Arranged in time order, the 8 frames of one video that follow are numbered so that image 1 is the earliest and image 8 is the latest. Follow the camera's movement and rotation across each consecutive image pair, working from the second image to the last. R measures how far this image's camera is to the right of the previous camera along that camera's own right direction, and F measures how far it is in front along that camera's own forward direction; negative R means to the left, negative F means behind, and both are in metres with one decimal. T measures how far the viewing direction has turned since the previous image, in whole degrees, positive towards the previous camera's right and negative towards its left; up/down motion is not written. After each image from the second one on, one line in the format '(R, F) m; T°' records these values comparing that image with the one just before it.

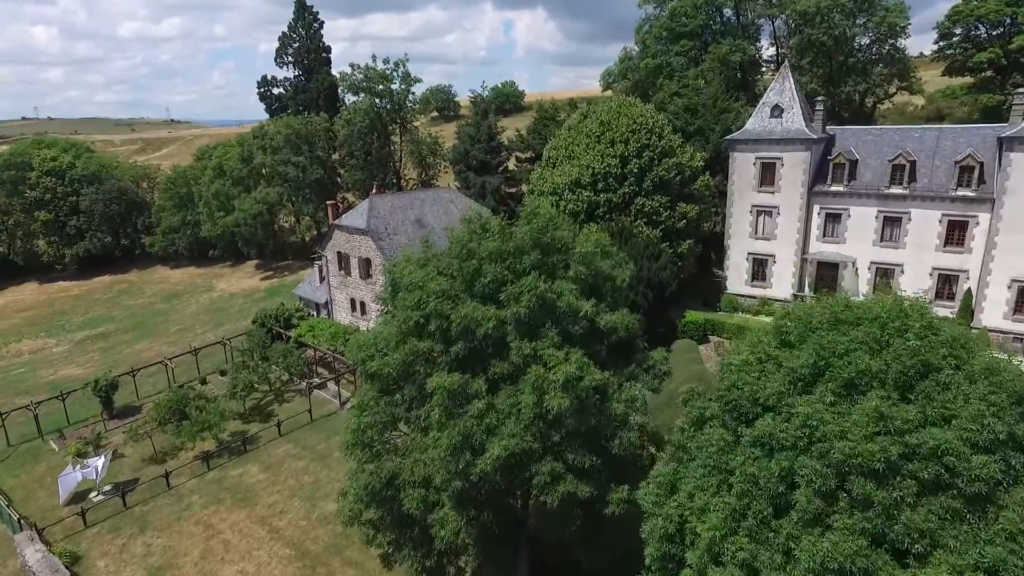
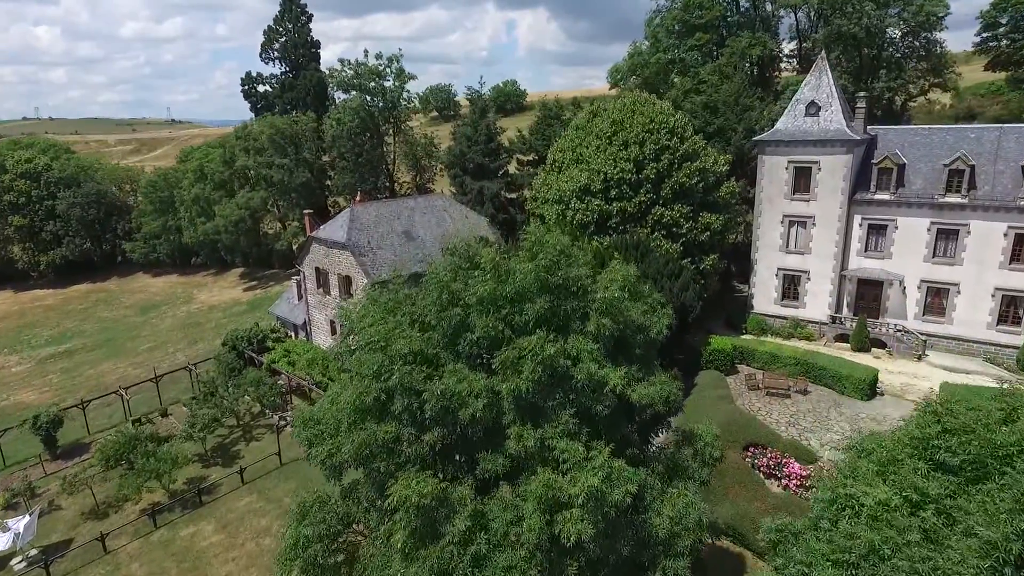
(+0.1, +4.3) m; 0°
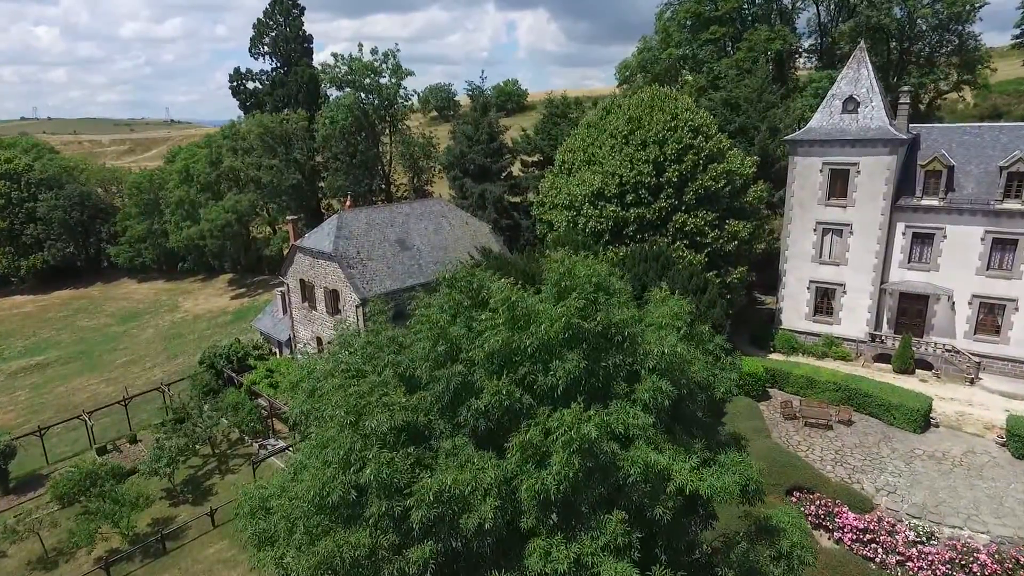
(-0.3, +3.1) m; 0°
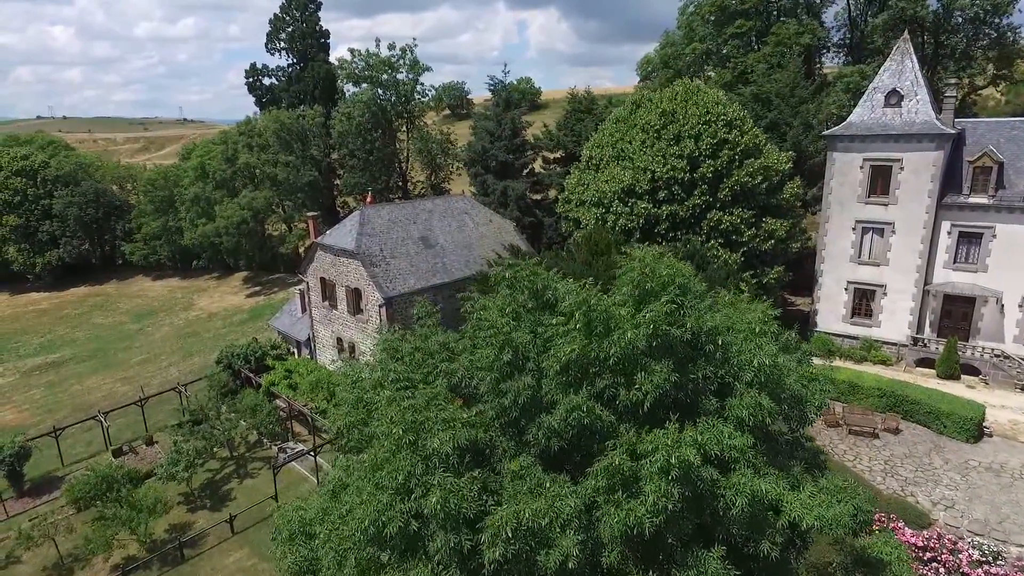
(-0.8, +1.0) m; -1°
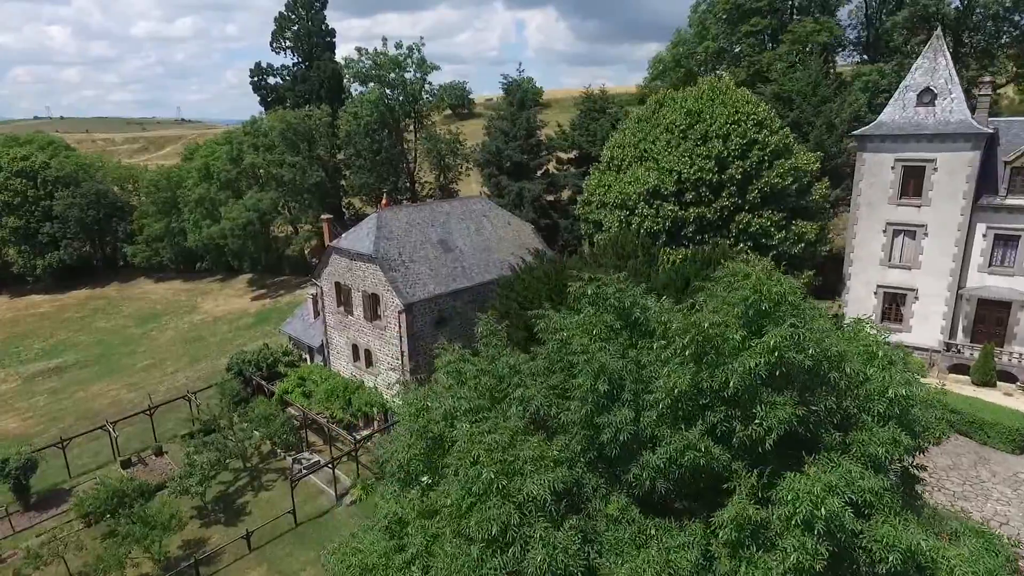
(-1.1, +0.9) m; 0°
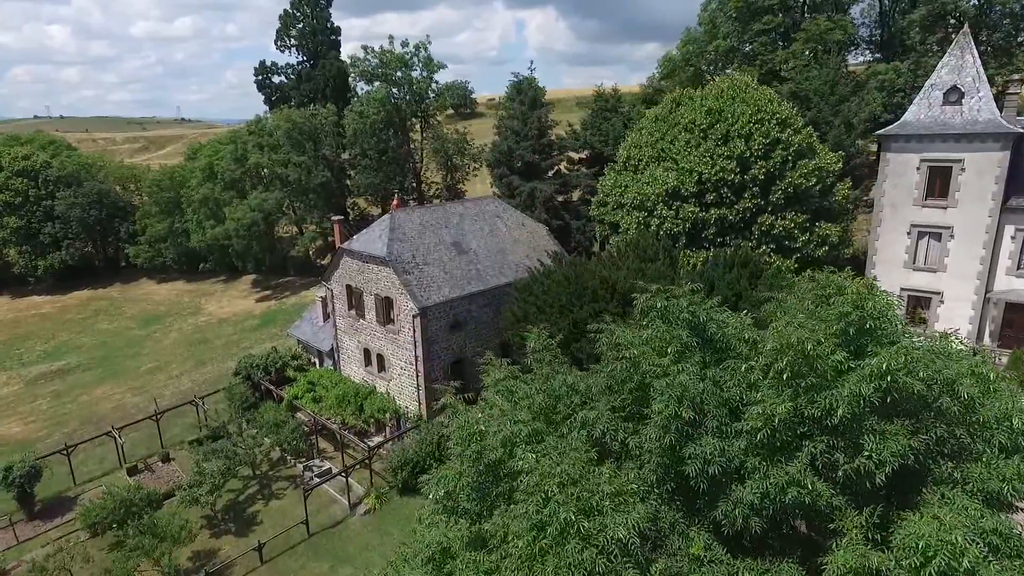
(-0.7, +0.7) m; 0°
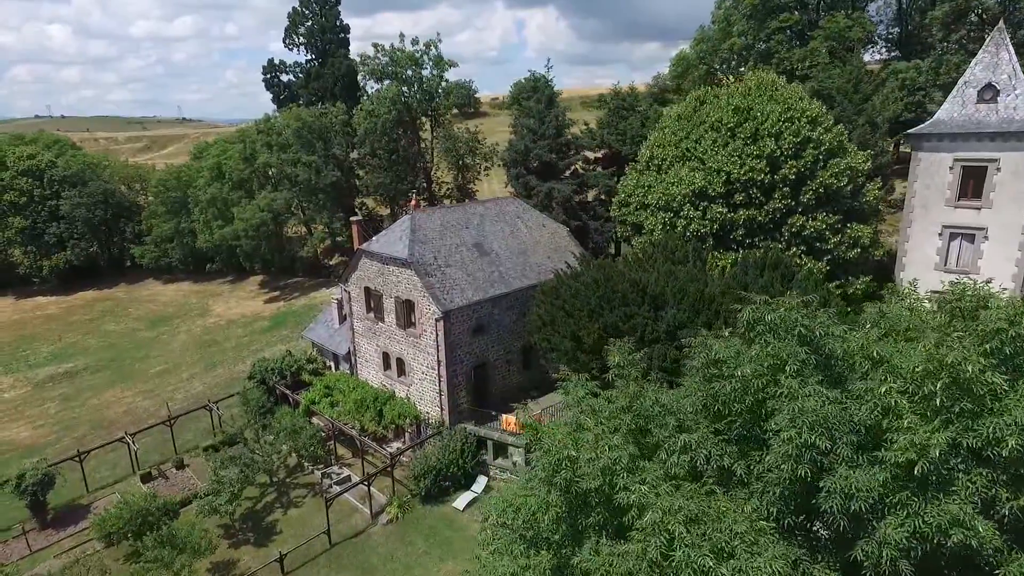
(-1.0, +0.6) m; 0°
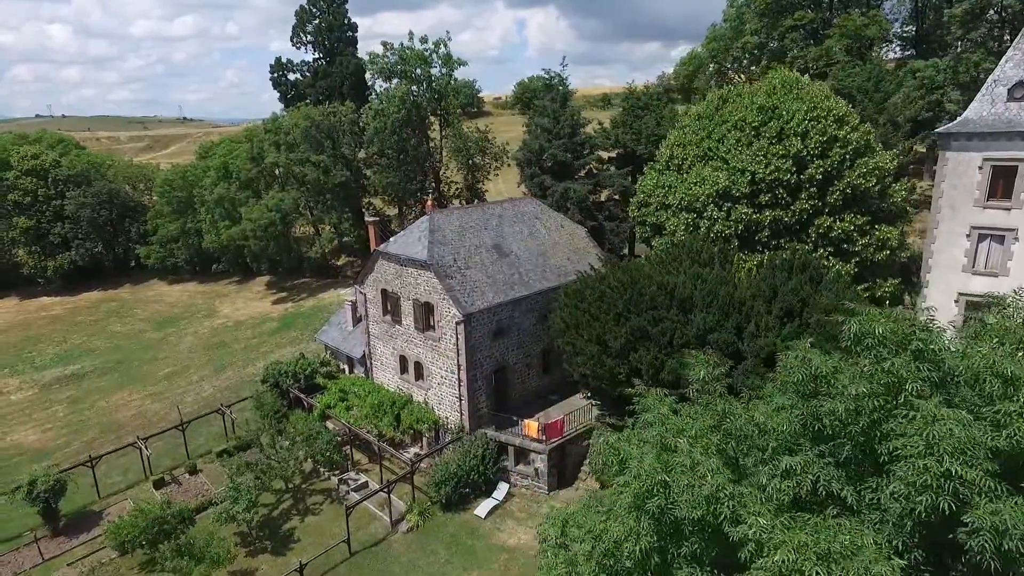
(-0.9, +0.5) m; 0°
